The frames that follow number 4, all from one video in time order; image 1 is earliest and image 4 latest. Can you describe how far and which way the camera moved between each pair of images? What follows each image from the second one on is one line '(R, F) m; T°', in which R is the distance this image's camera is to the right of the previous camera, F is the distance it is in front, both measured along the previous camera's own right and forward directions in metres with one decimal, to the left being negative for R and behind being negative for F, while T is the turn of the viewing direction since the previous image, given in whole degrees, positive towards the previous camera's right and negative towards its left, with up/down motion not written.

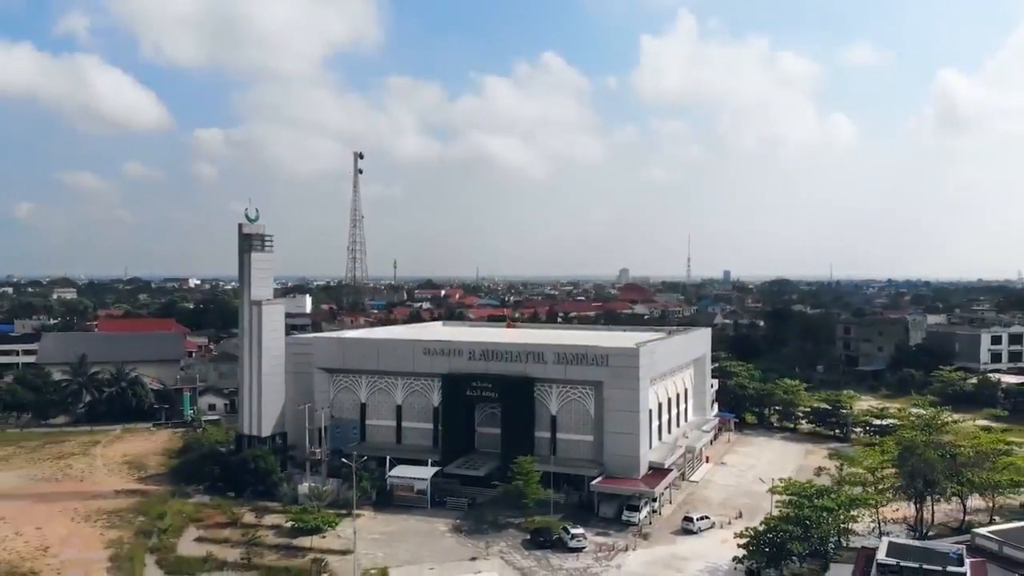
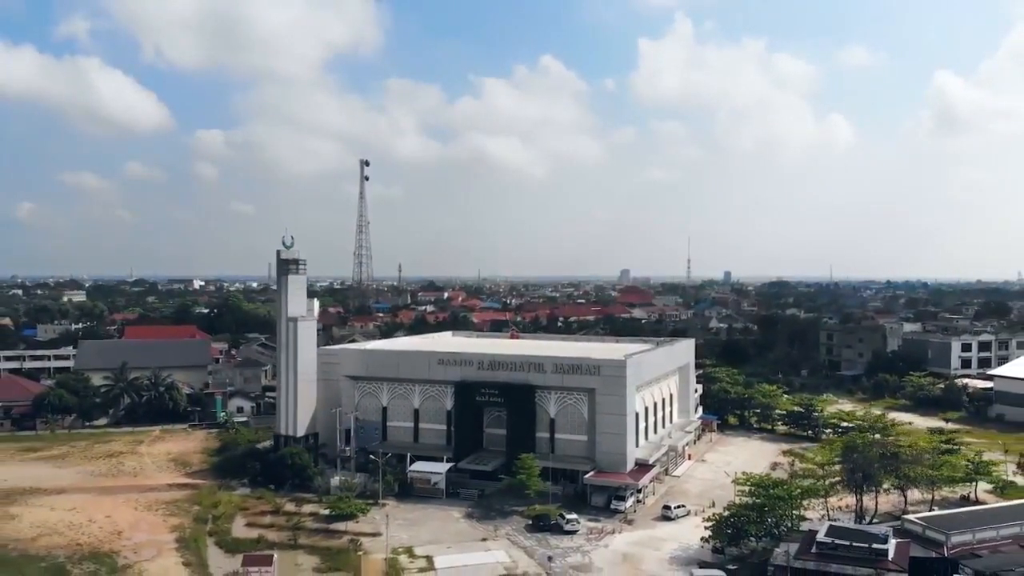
(-0.1, -3.0) m; 0°
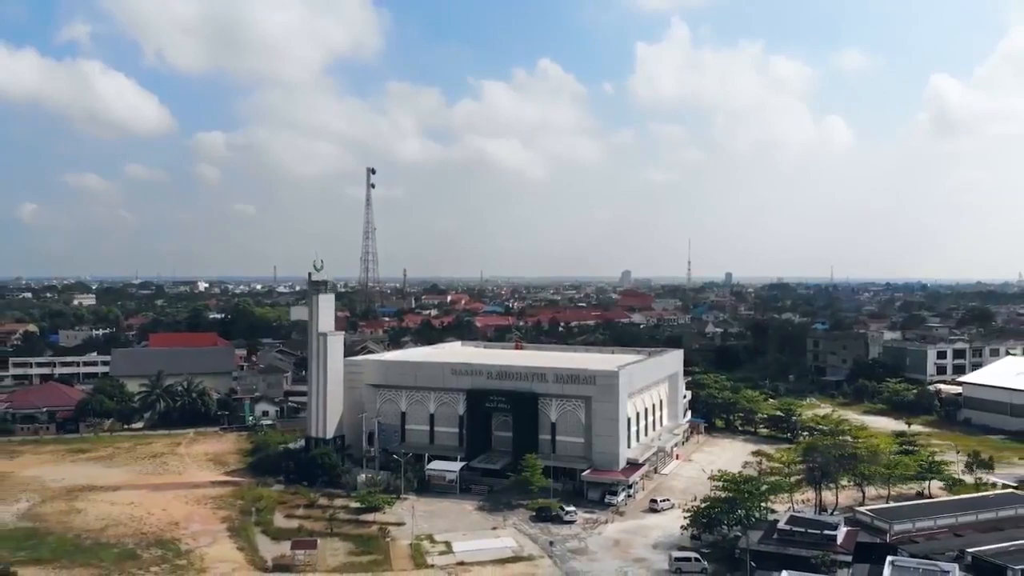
(-0.1, -3.0) m; 0°
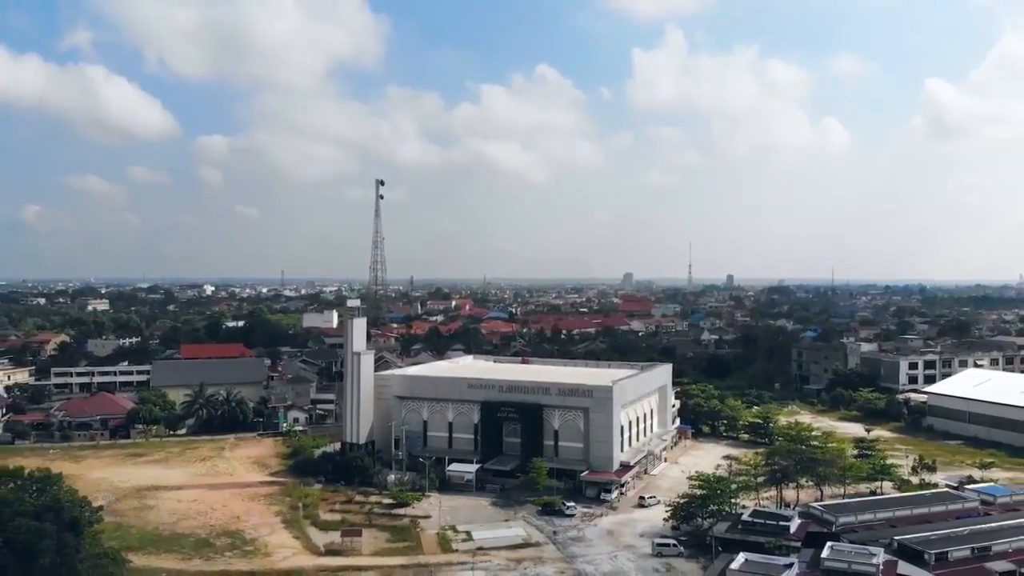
(-0.3, -4.2) m; 0°
